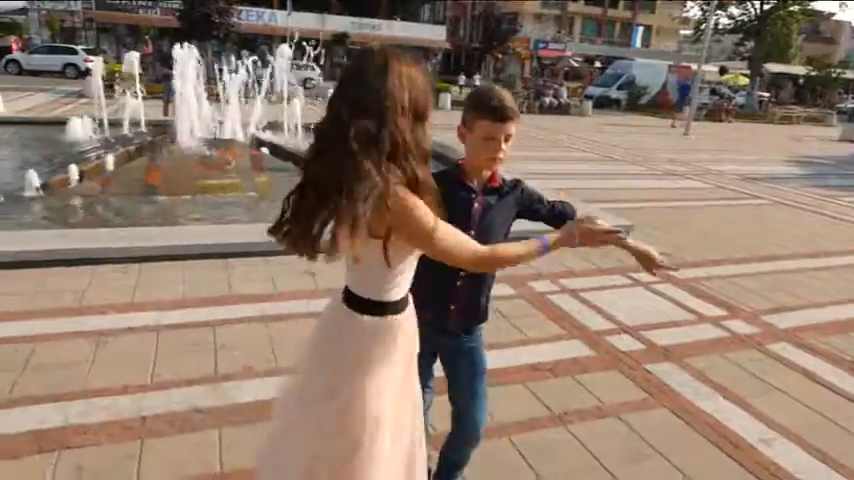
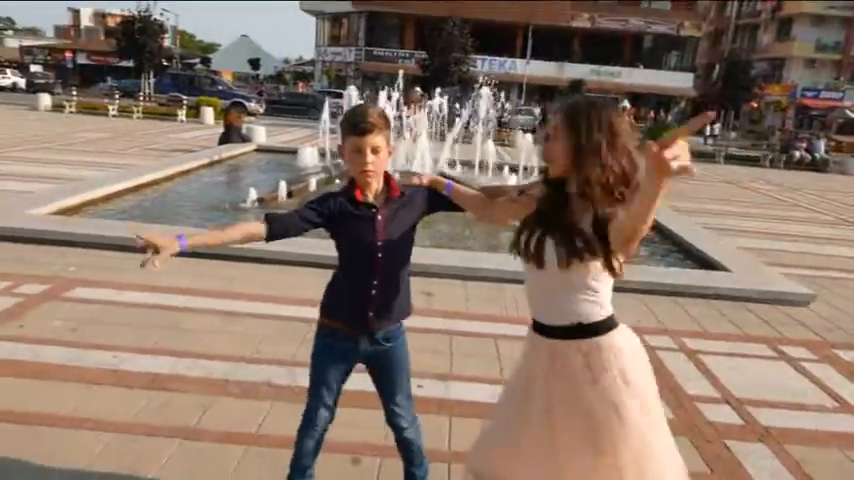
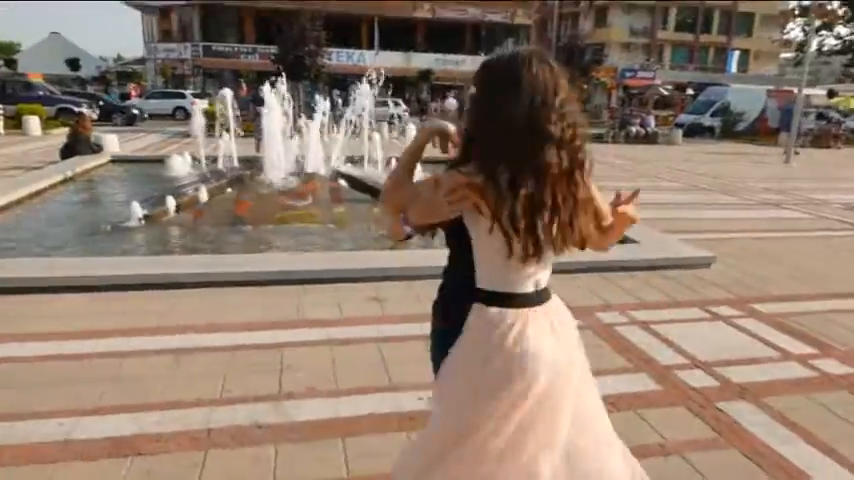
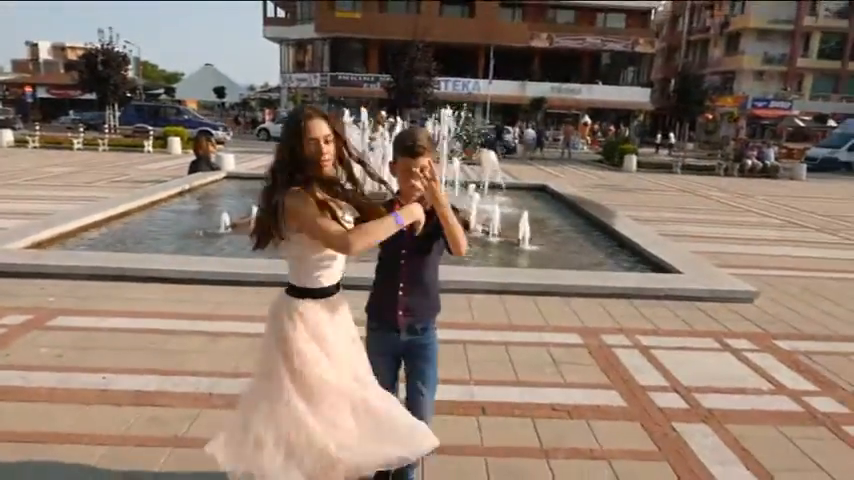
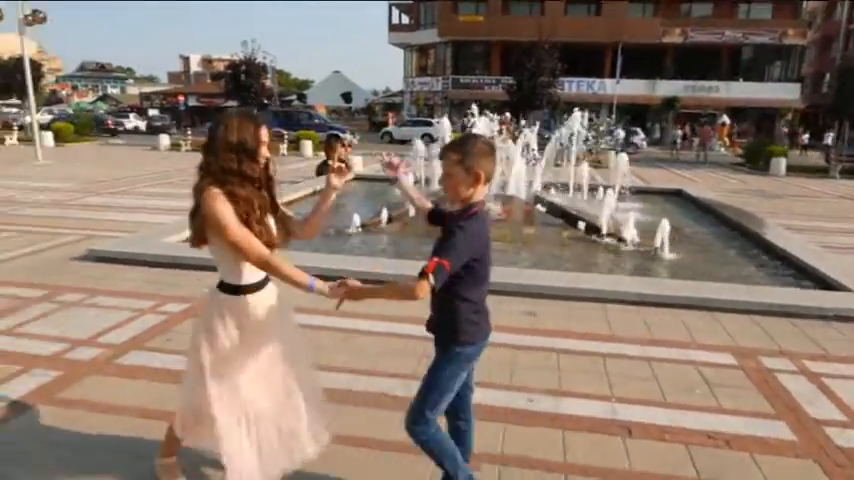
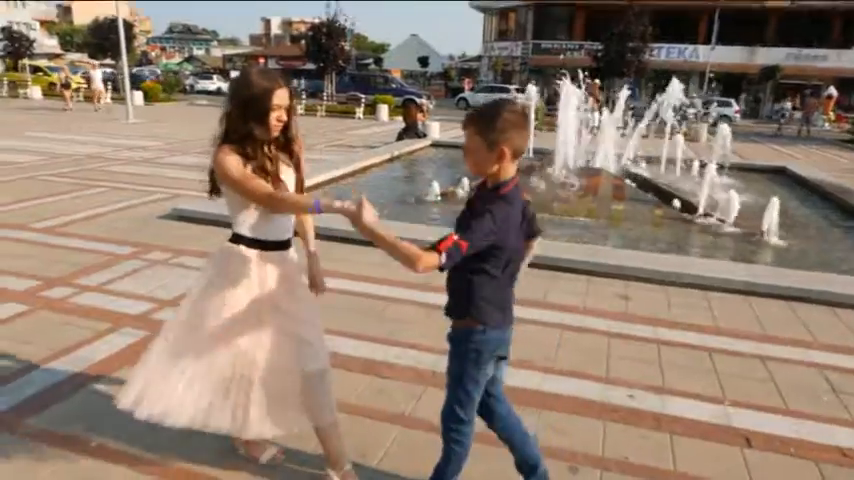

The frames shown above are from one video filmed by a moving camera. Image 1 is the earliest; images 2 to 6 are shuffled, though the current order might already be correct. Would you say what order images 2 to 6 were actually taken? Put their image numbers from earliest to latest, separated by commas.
3, 2, 4, 5, 6
